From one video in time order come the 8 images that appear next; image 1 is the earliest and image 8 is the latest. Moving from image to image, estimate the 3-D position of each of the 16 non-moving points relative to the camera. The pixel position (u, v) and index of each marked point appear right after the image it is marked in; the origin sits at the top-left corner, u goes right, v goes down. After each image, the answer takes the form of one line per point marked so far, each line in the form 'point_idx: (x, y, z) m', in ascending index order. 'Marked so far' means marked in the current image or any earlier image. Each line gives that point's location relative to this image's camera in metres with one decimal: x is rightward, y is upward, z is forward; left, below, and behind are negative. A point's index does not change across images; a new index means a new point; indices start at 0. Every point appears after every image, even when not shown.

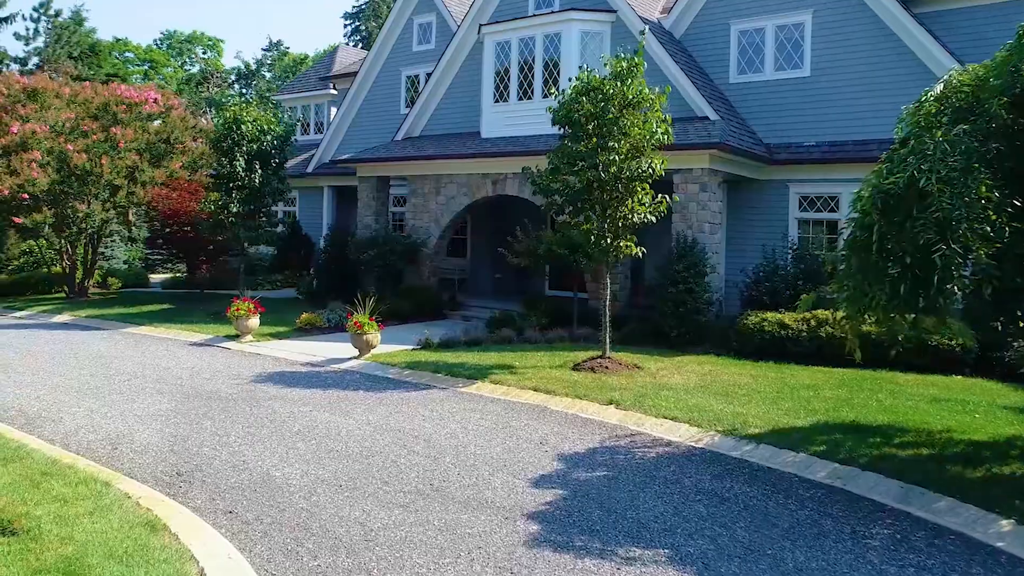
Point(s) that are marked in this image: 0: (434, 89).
0: (-1.6, +4.5, +17.9) m
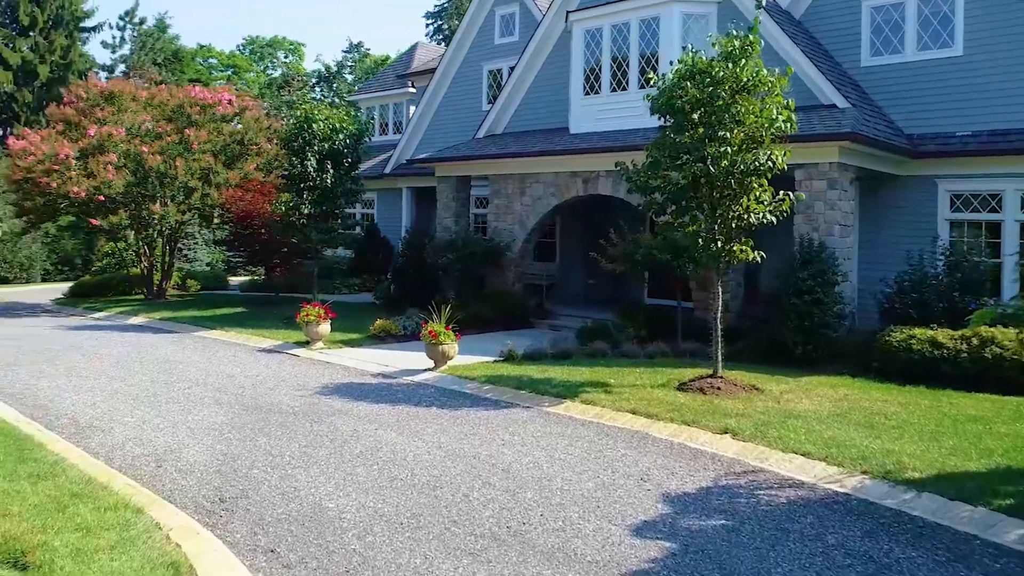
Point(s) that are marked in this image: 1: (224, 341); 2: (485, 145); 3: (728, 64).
0: (+0.2, +4.3, +17.0) m
1: (-4.4, -0.9, +12.8) m
2: (-0.5, +2.8, +16.6) m
3: (+2.3, +2.3, +8.7) m
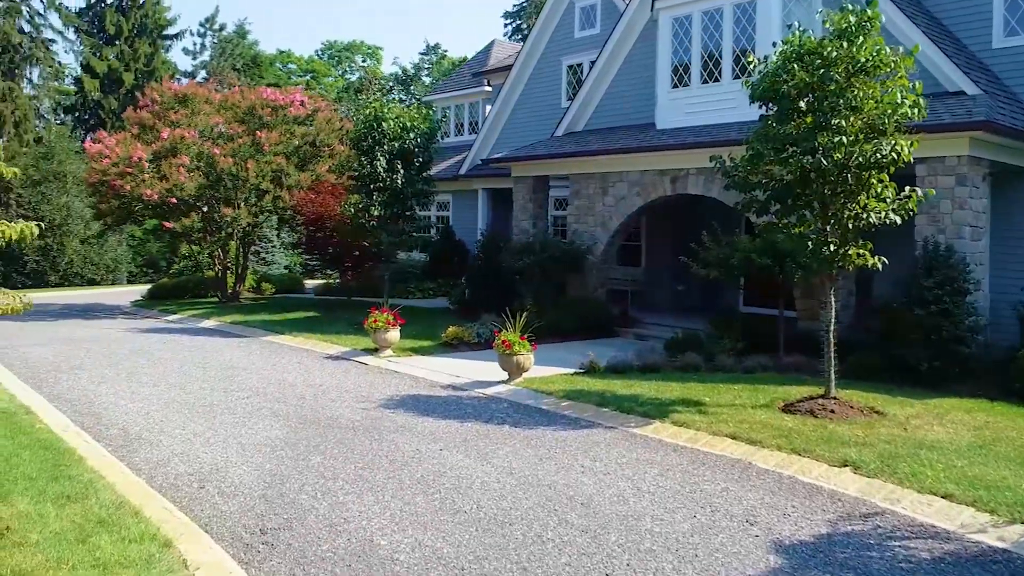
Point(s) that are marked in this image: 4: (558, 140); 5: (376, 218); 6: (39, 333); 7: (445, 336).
0: (+1.8, +4.2, +16.1) m
1: (-3.3, -0.9, +12.3) m
2: (+1.0, +2.7, +15.8) m
3: (+3.0, +2.3, +7.7) m
4: (+0.9, +2.8, +16.2) m
5: (-2.3, +1.2, +14.4) m
6: (-7.7, -0.9, +13.5) m
7: (-1.0, -0.7, +12.6) m
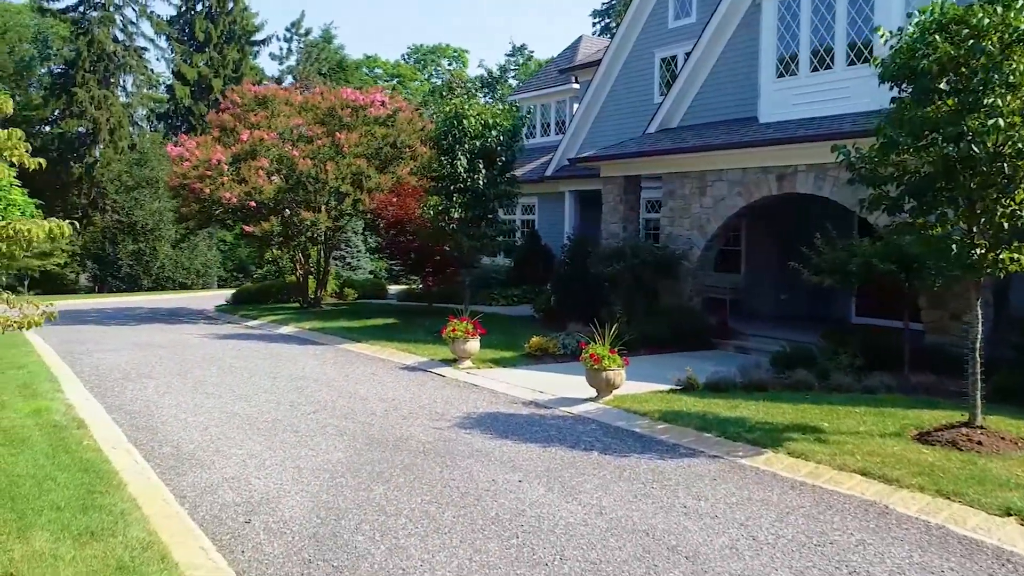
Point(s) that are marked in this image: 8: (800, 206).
0: (+3.4, +4.0, +15.0) m
1: (-2.1, -1.0, +11.7) m
2: (+2.6, +2.6, +14.8) m
3: (+3.8, +2.2, +6.5) m
4: (+2.5, +2.7, +15.2) m
5: (-0.9, +1.1, +13.7) m
6: (-6.3, -0.9, +13.4) m
7: (+0.2, -0.8, +11.8) m
8: (+5.1, +1.4, +14.8) m
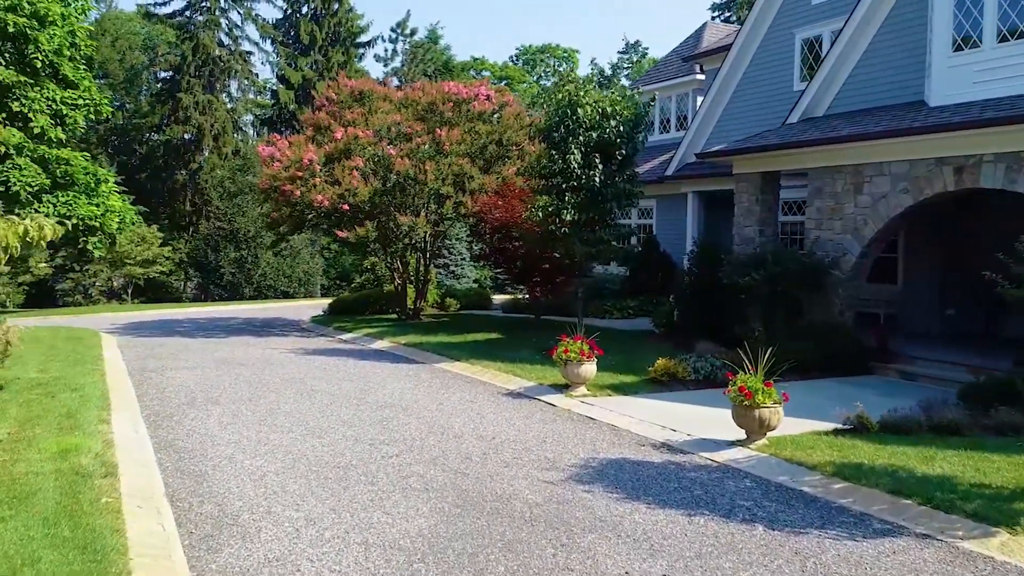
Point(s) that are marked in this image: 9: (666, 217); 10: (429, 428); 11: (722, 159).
0: (+5.3, +3.8, +12.9) m
1: (-0.6, -1.1, +10.3) m
2: (+4.4, +2.4, +12.7) m
3: (+4.5, +2.0, +4.4) m
4: (+4.4, +2.5, +13.1) m
5: (+0.8, +0.9, +12.1) m
6: (-4.6, -1.1, +12.4) m
7: (+1.7, -1.0, +10.1) m
8: (+6.9, +1.2, +12.4) m
9: (+3.4, +1.6, +18.7) m
10: (-0.7, -1.2, +7.4) m
11: (+3.4, +2.1, +13.7) m
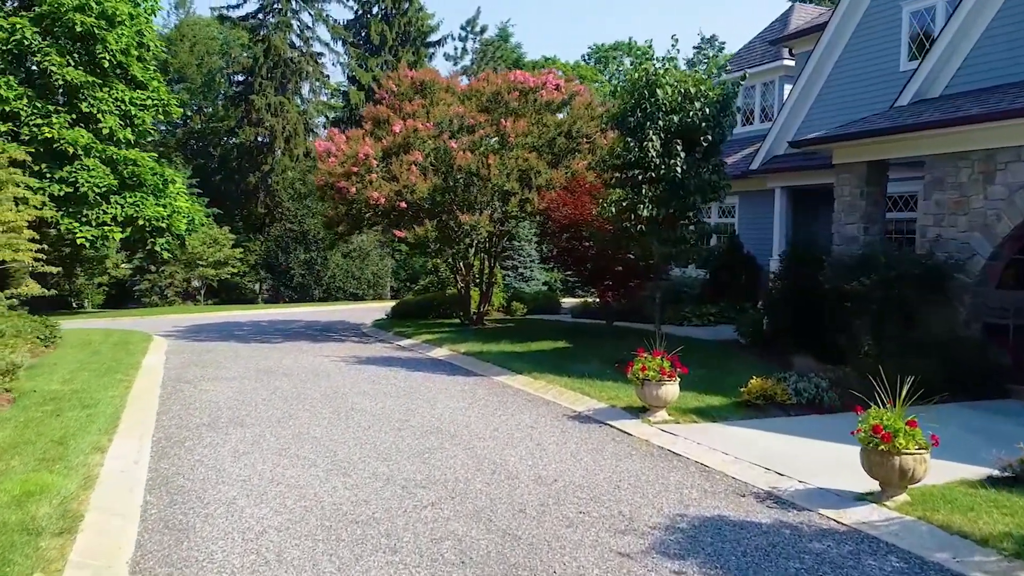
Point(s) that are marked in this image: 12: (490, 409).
0: (+6.2, +3.7, +11.1) m
1: (+0.1, -1.2, +9.0) m
2: (+5.4, +2.3, +11.0) m
3: (+4.8, +2.0, +2.7) m
4: (+5.4, +2.4, +11.4) m
5: (+1.7, +0.8, +10.7) m
6: (-3.7, -1.1, +11.5) m
7: (+2.4, -1.0, +8.6) m
8: (+7.8, +1.1, +10.5) m
9: (+4.8, +1.5, +17.0) m
10: (-0.2, -1.3, +6.1) m
11: (+4.4, +2.0, +12.0) m
12: (-0.2, -1.2, +8.6) m
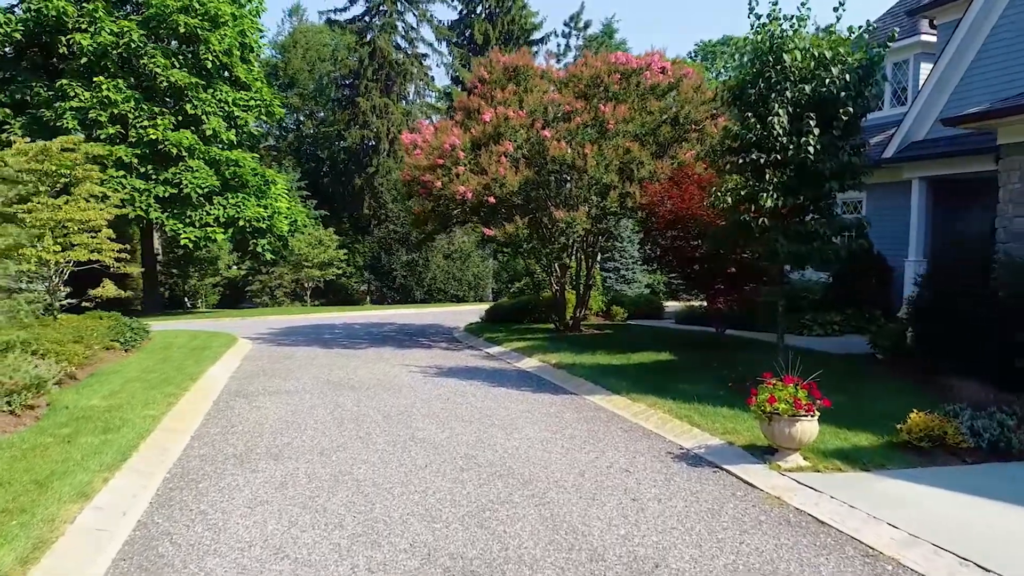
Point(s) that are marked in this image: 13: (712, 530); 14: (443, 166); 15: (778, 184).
0: (+7.3, +3.6, +8.8) m
1: (+0.9, -1.3, +7.4) m
2: (+6.4, +2.2, +8.8) m
3: (+4.8, +1.9, +0.6) m
4: (+6.5, +2.3, +9.1) m
5: (+2.7, +0.8, +8.9) m
6: (-2.5, -1.2, +10.4) m
7: (+3.1, -1.1, +6.7) m
8: (+8.8, +1.0, +7.9) m
9: (+6.6, +1.4, +14.8) m
10: (+0.2, -1.3, +4.6) m
11: (+5.6, +1.9, +9.9) m
12: (+0.5, -1.3, +7.1) m
13: (+1.1, -1.4, +4.8) m
14: (-1.2, +2.1, +14.2) m
15: (+2.8, +1.1, +8.7) m
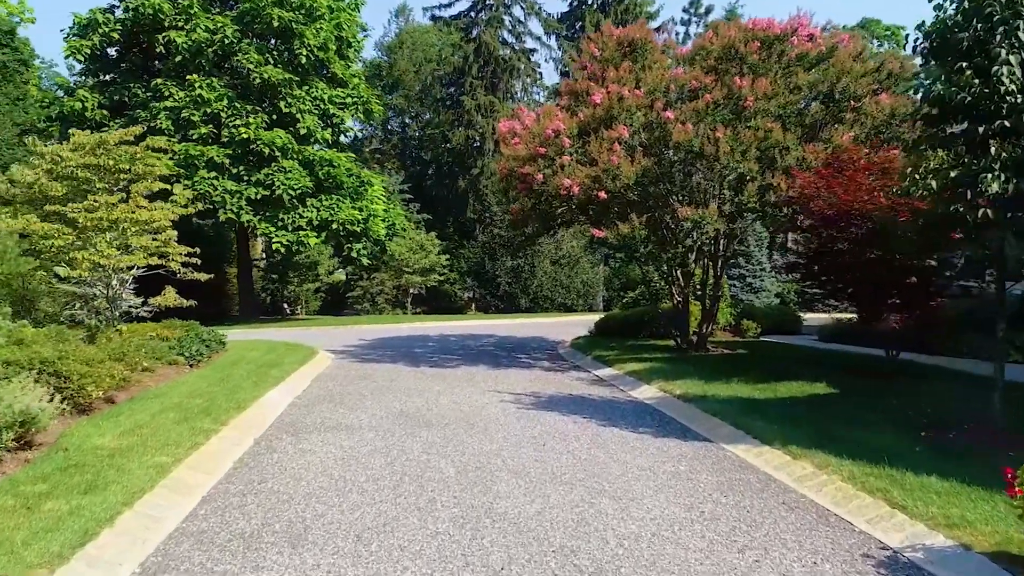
0: (+8.2, +3.5, +5.7) m
1: (+1.7, -1.4, +5.2) m
2: (+7.3, +2.1, +5.8) m
3: (+4.6, +1.8, -2.0) m
4: (+7.4, +2.2, +6.2) m
5: (+3.7, +0.6, +6.5) m
6: (-1.4, -1.3, +8.6) m
7: (+3.8, -1.2, +4.2) m
8: (+9.5, +0.8, +4.7) m
9: (+8.3, +1.2, +11.8) m
10: (+0.6, -1.4, +2.5) m
11: (+6.7, +1.8, +7.1) m
12: (+1.2, -1.4, +4.9) m
13: (+1.5, -1.5, +2.5) m
14: (+0.5, +1.9, +12.3) m
15: (+3.7, +0.9, +6.3) m
